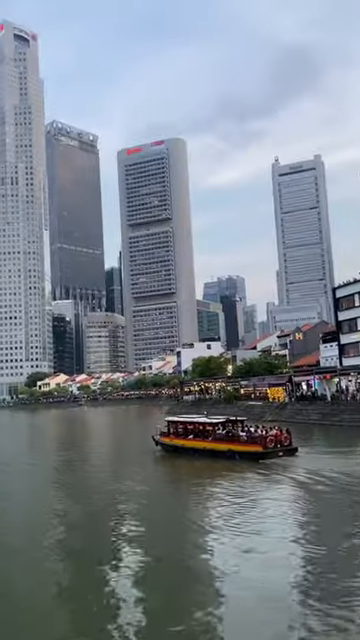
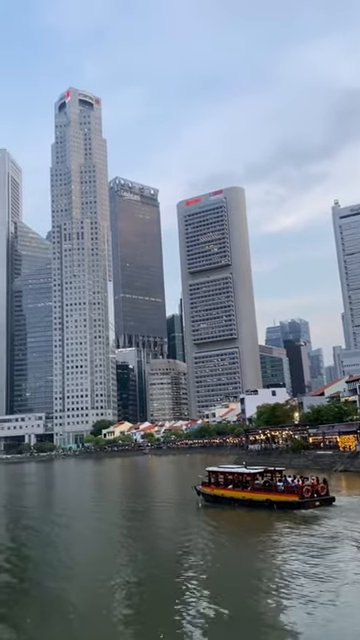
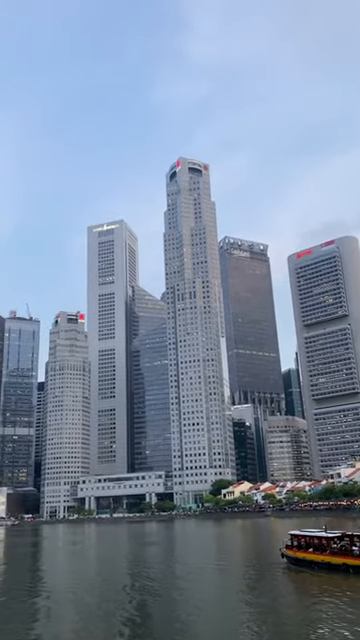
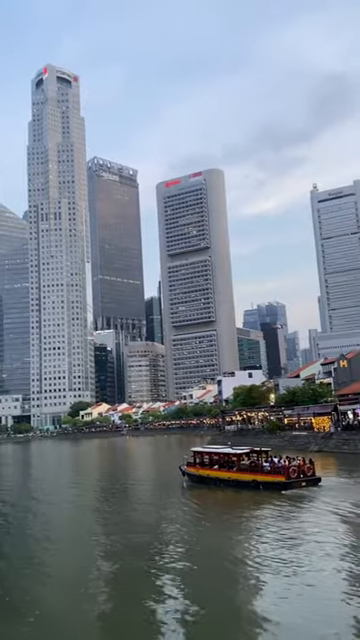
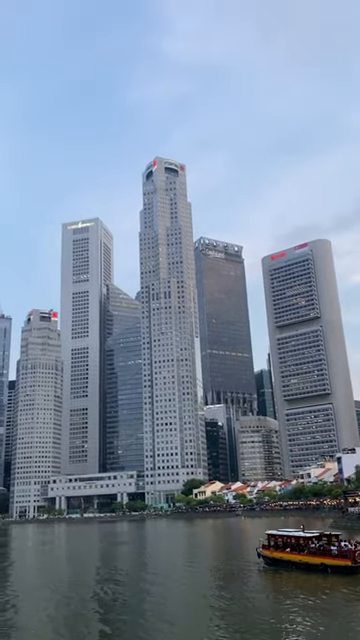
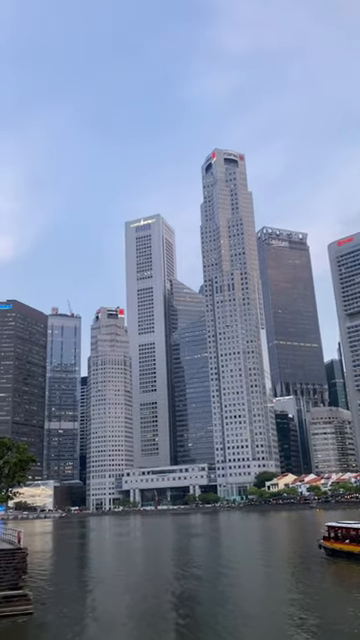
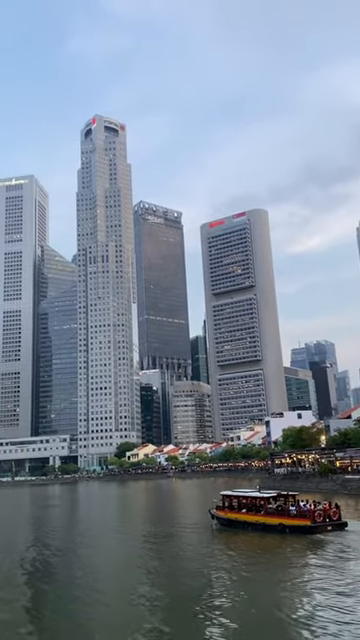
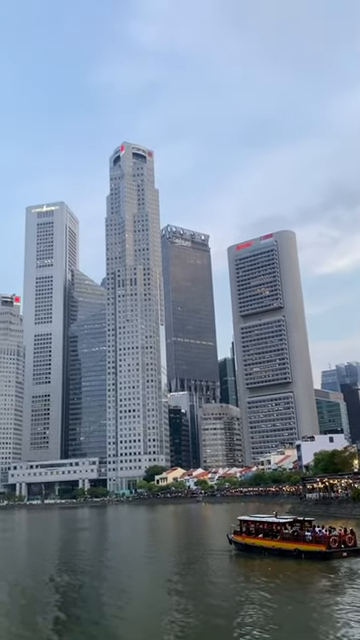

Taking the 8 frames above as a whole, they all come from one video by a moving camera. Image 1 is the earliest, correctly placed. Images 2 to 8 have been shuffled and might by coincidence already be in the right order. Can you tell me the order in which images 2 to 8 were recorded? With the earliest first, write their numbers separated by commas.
4, 2, 7, 8, 5, 3, 6
